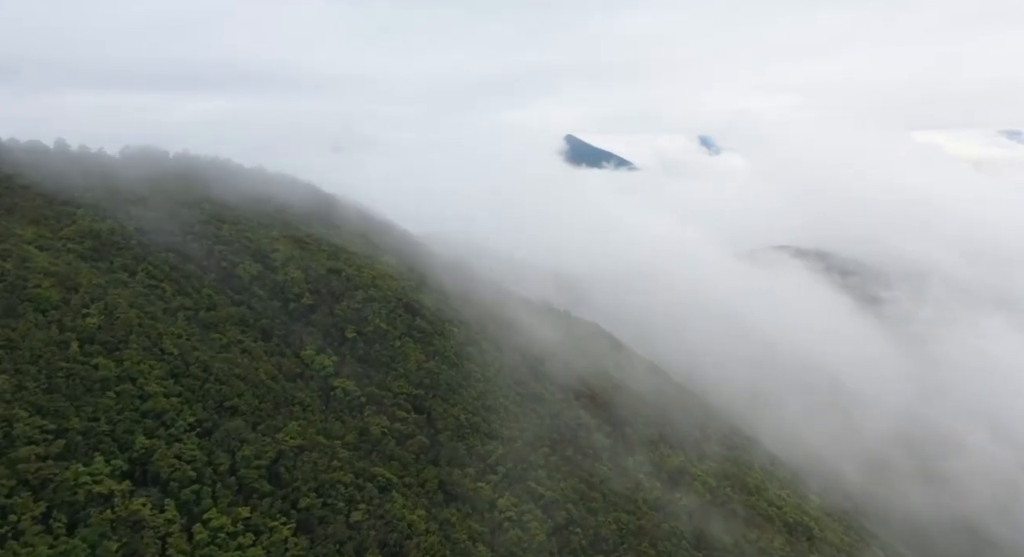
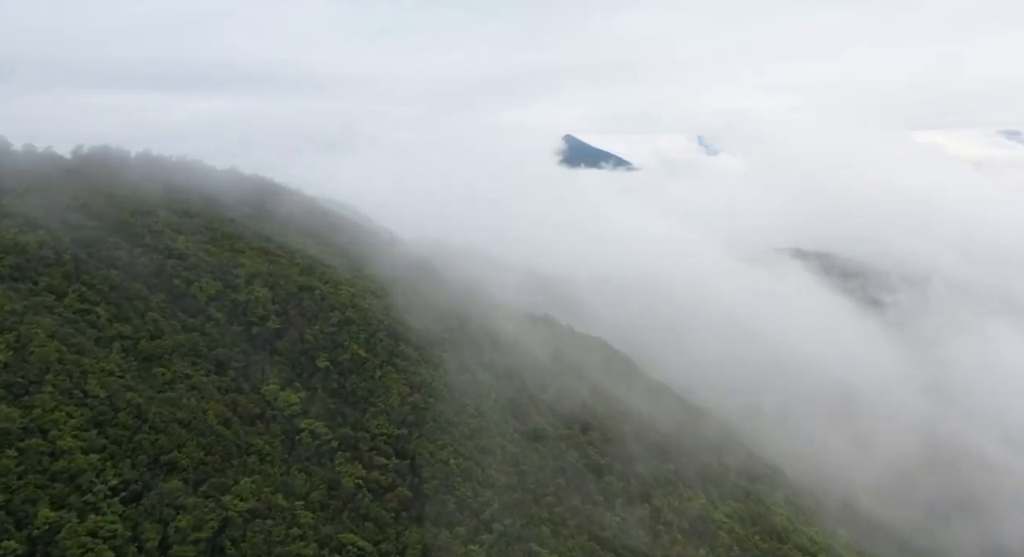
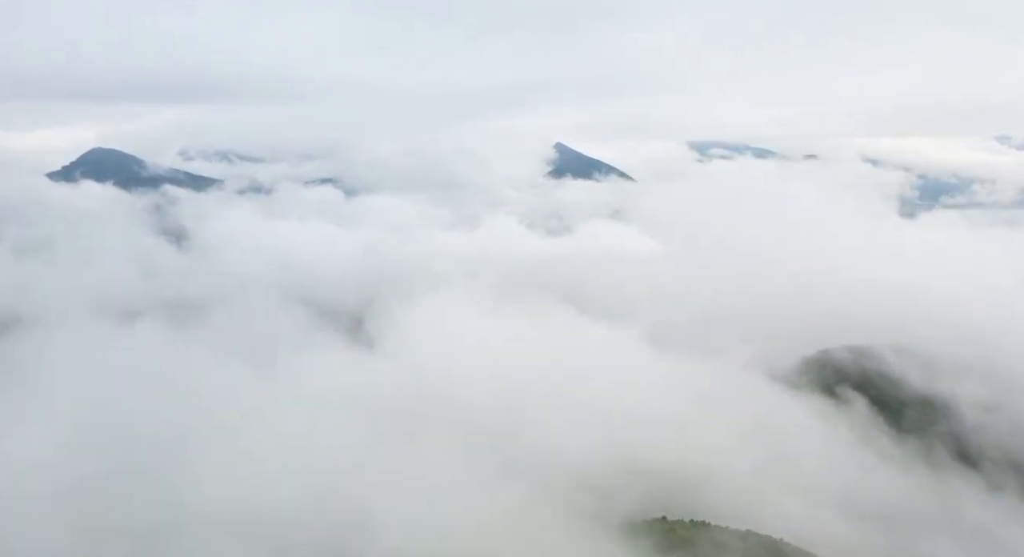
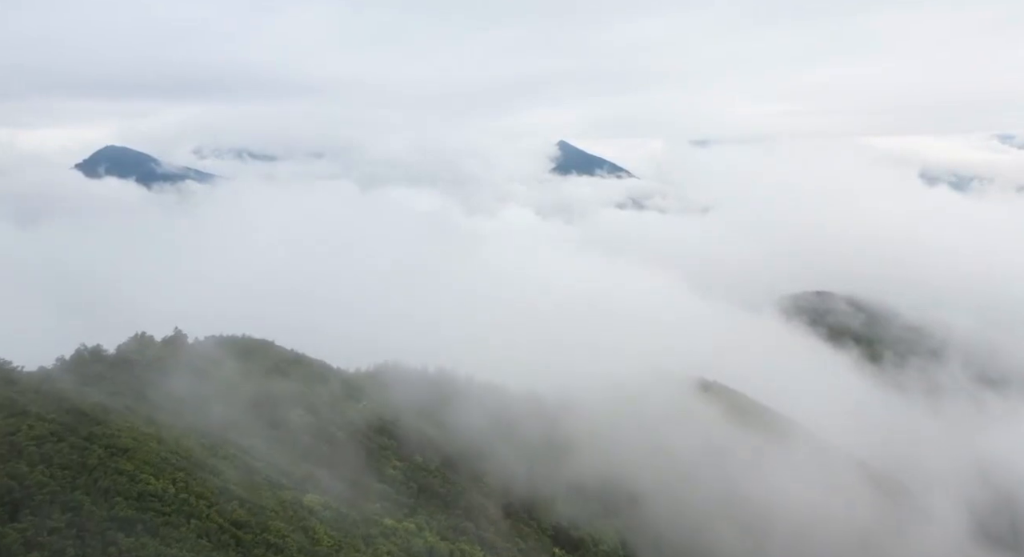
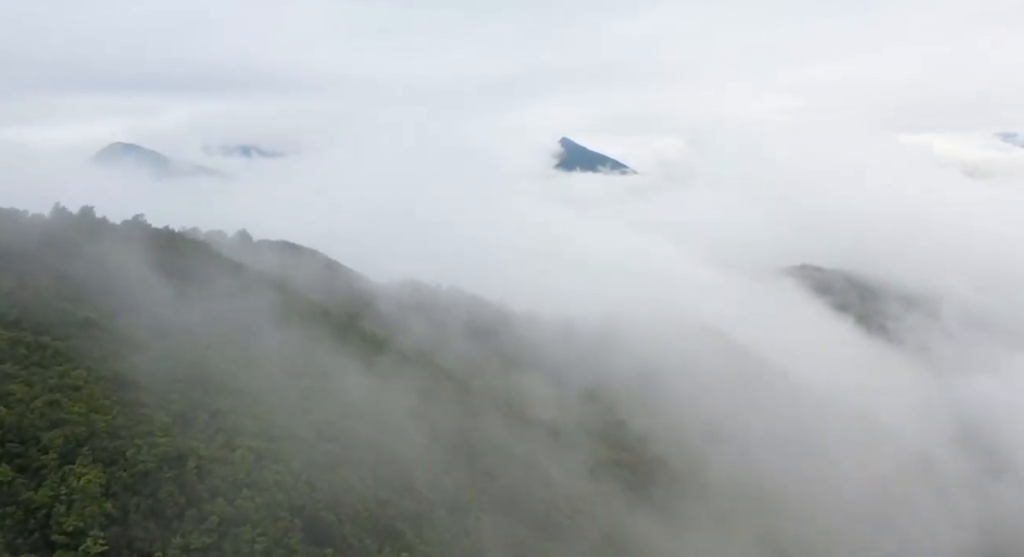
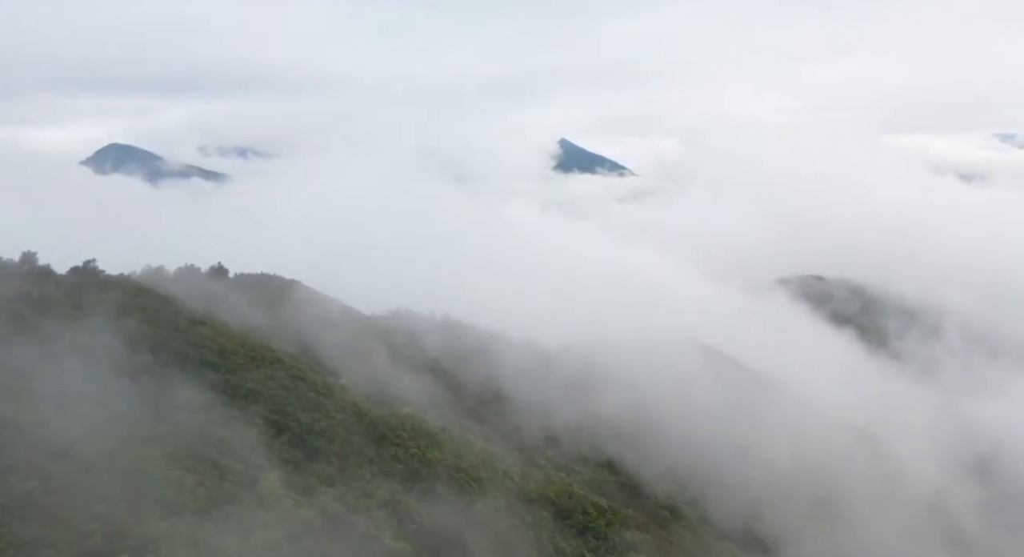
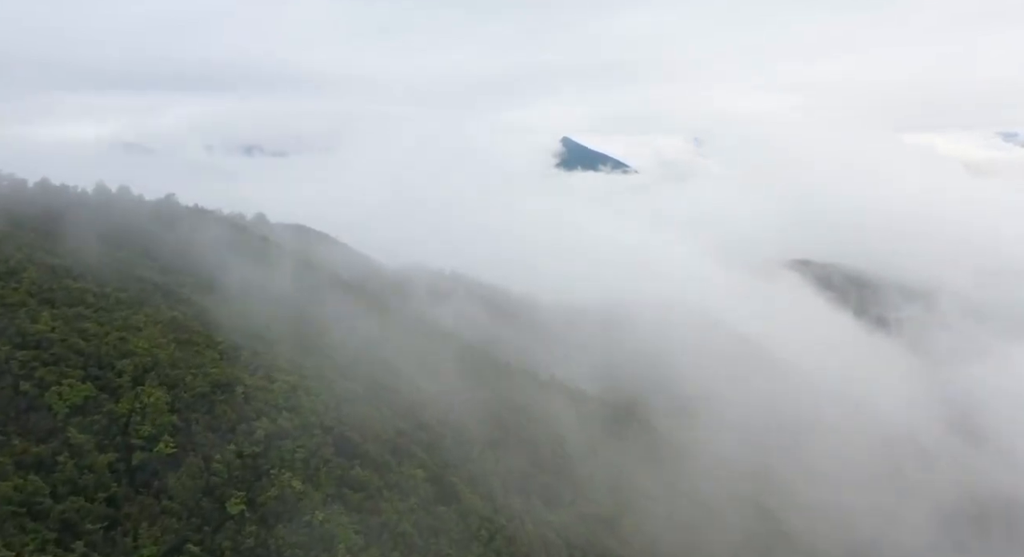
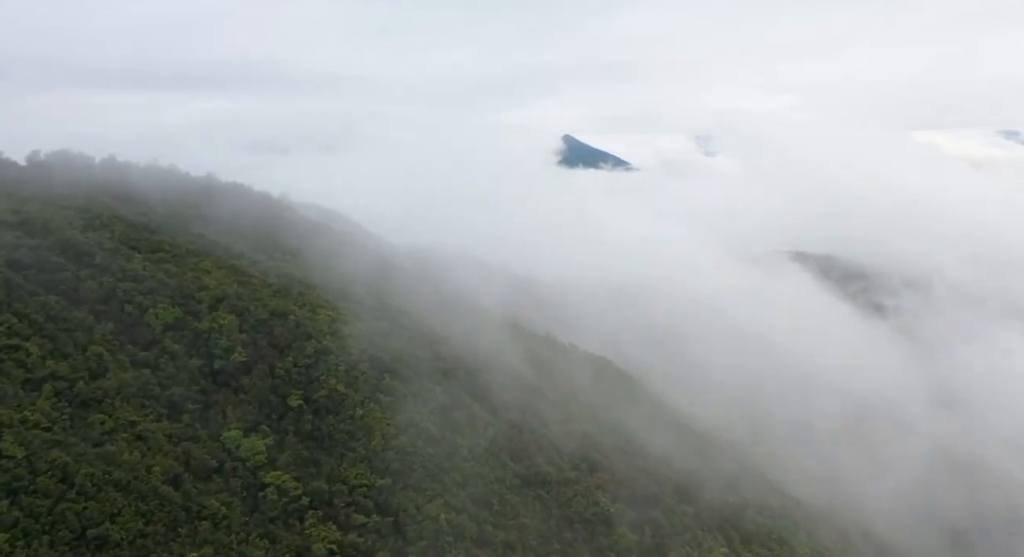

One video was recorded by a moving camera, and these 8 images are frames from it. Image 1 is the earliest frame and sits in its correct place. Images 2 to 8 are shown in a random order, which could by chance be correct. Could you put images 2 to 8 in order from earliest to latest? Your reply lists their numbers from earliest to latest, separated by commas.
2, 8, 7, 5, 6, 4, 3
